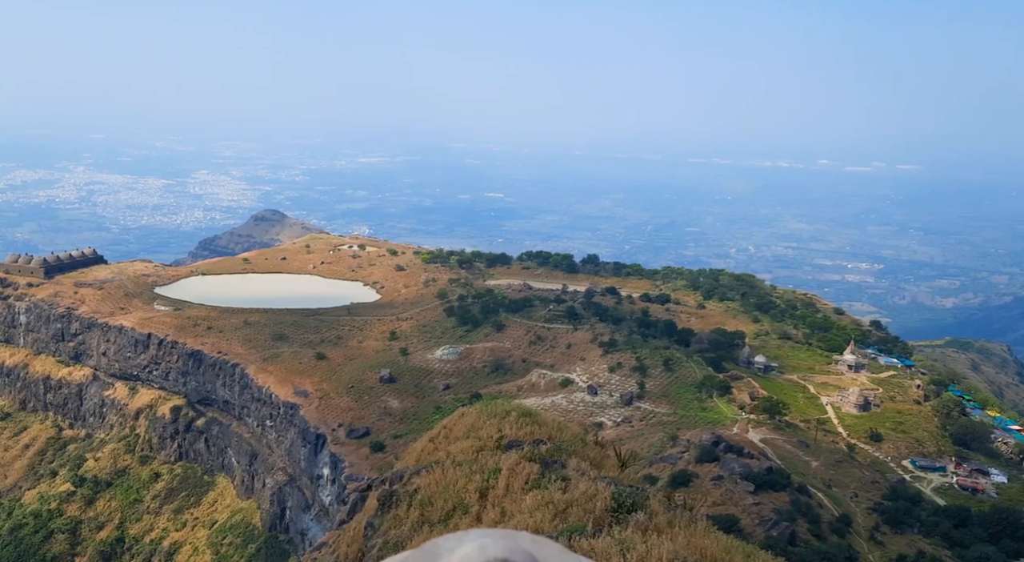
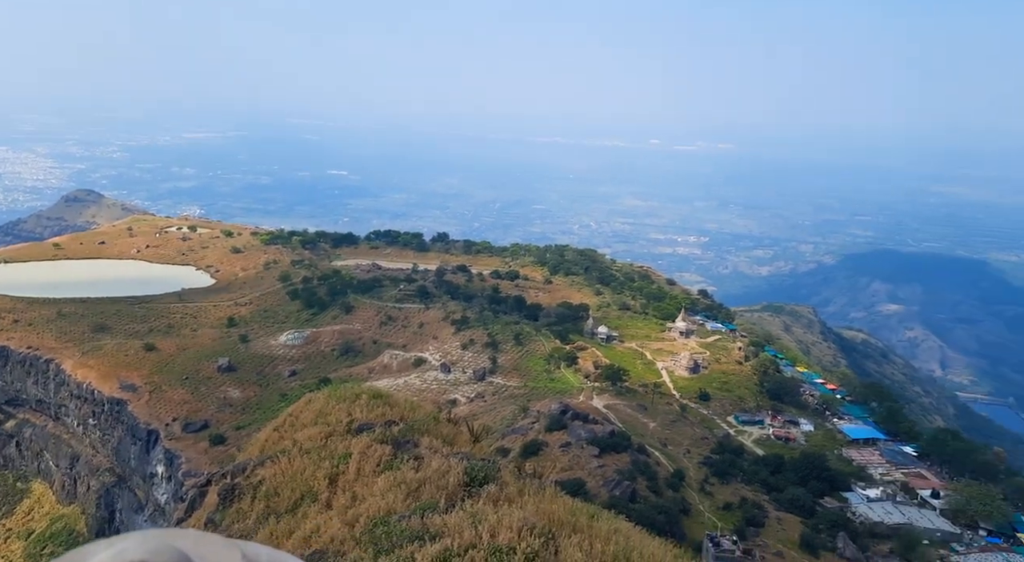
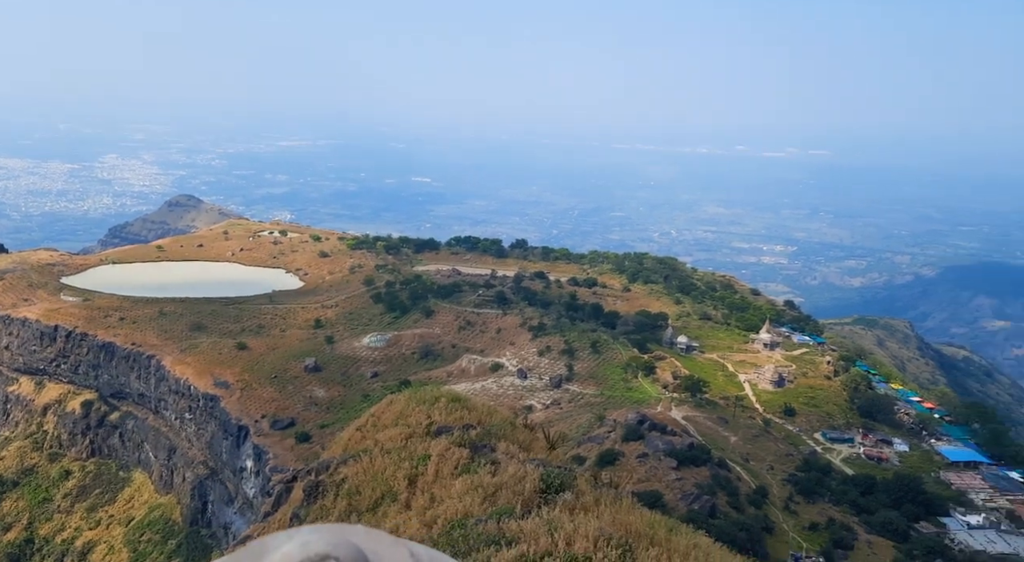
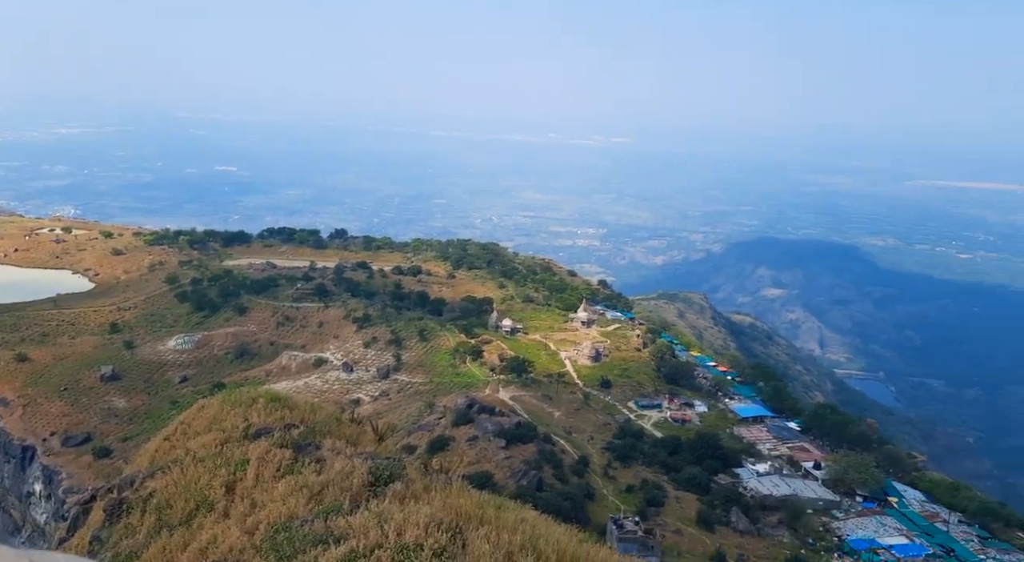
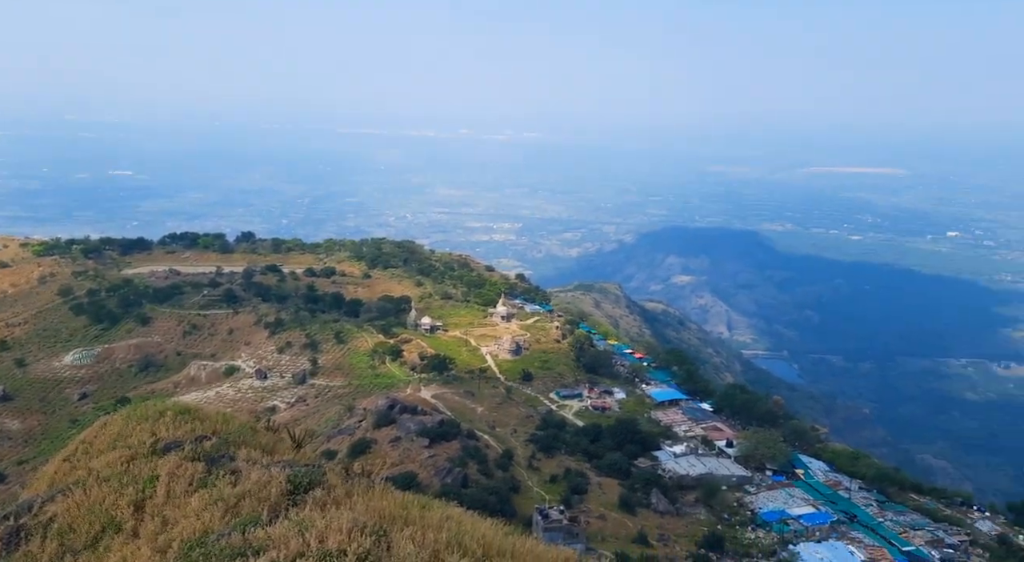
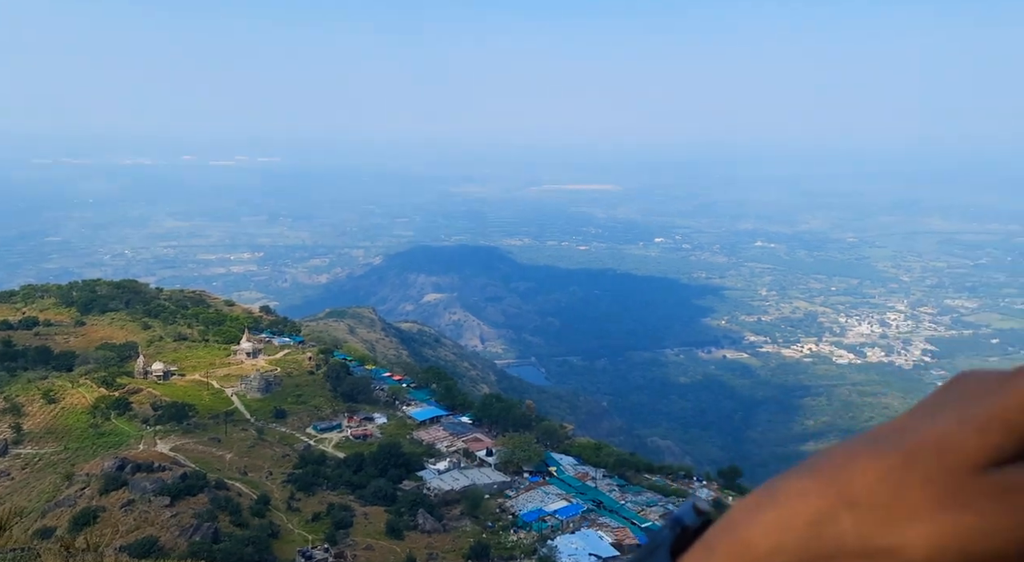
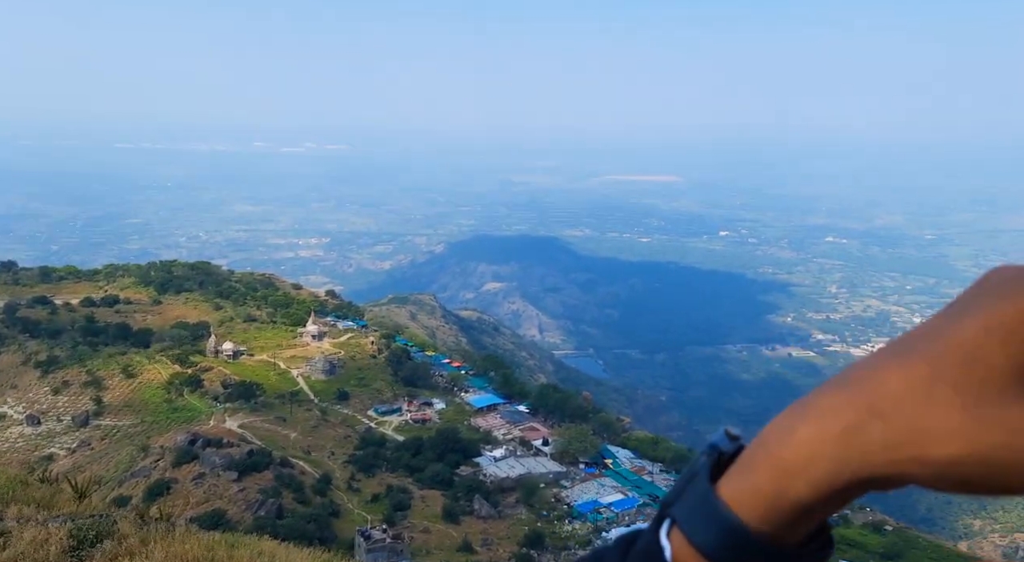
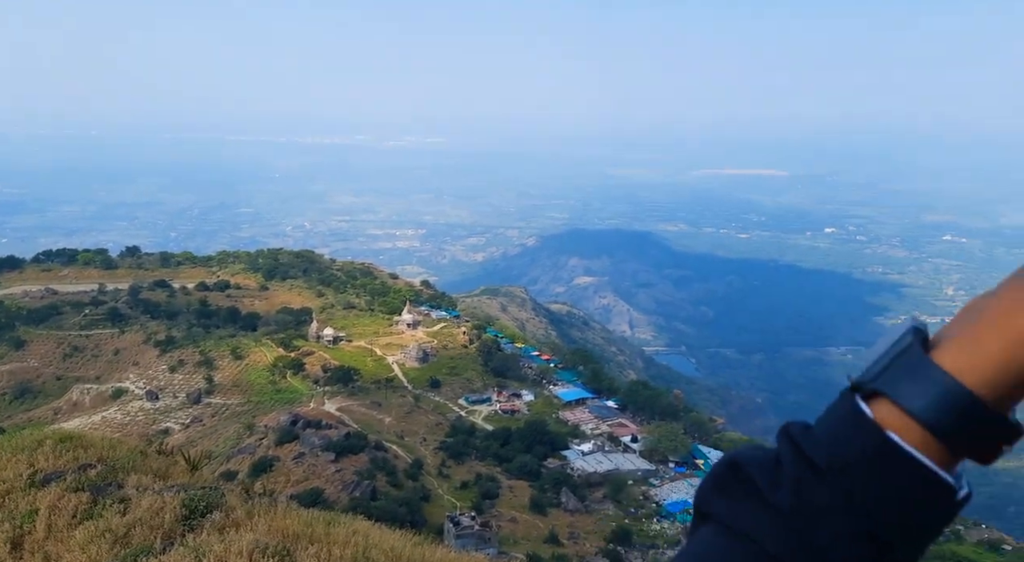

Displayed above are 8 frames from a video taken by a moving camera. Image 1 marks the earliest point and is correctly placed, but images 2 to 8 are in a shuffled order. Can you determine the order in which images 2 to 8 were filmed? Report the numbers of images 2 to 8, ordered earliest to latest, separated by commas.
3, 2, 4, 5, 8, 7, 6
